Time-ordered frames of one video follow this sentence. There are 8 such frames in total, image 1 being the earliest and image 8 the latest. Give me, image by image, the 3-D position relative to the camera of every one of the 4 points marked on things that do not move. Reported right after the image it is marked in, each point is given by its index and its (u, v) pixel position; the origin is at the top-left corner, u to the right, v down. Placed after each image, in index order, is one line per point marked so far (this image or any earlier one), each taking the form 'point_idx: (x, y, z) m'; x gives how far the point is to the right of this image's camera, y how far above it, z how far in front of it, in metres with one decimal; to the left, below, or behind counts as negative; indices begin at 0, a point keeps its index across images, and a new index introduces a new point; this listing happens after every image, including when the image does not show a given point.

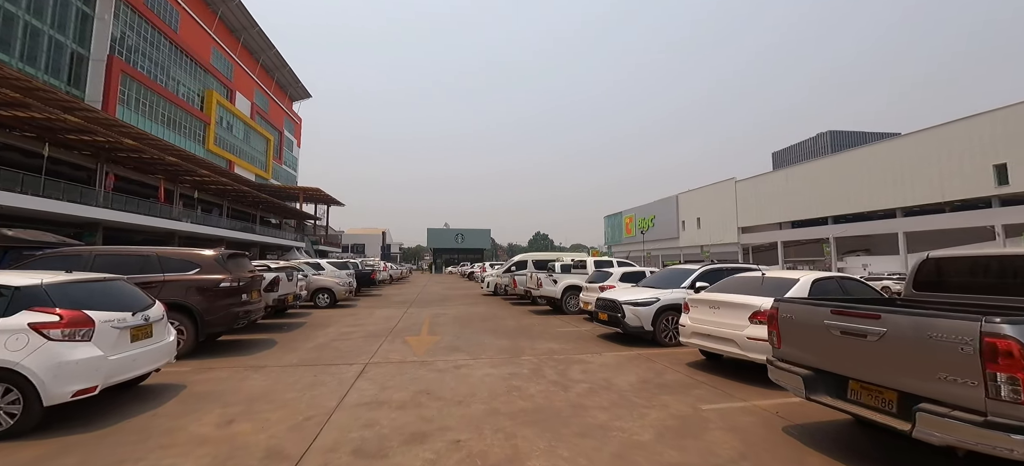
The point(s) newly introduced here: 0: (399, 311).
0: (-4.0, -2.7, +13.3) m
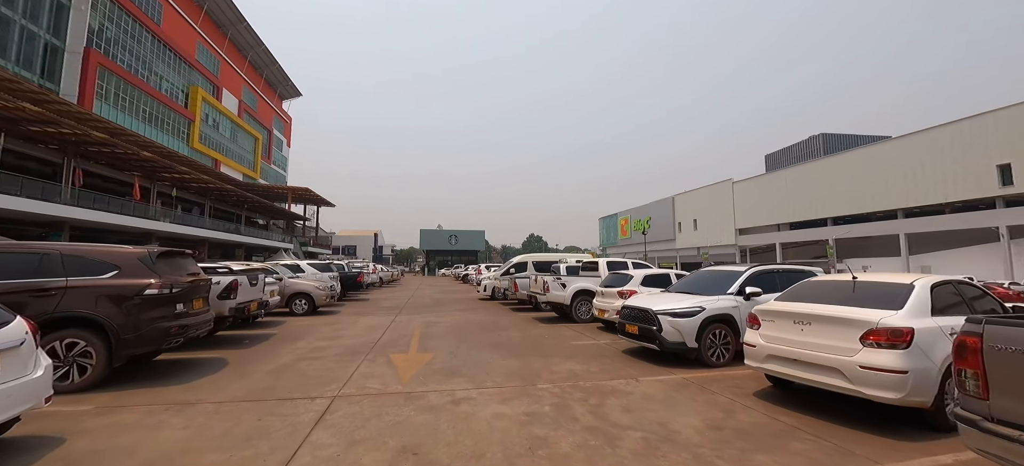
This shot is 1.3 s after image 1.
0: (-3.9, -2.6, +11.8) m
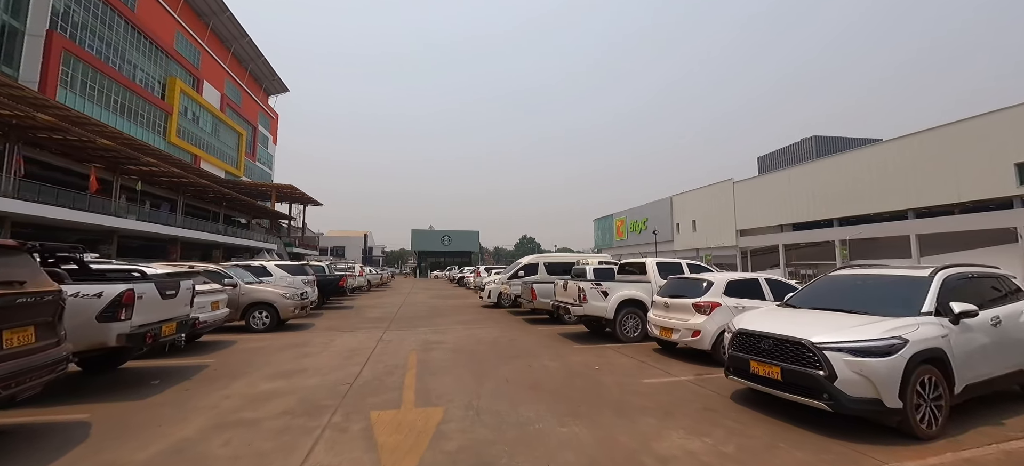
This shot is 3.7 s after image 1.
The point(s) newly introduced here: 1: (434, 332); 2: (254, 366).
0: (-3.4, -2.4, +9.1) m
1: (-1.9, -2.5, +9.4) m
2: (-4.4, -2.3, +6.5) m
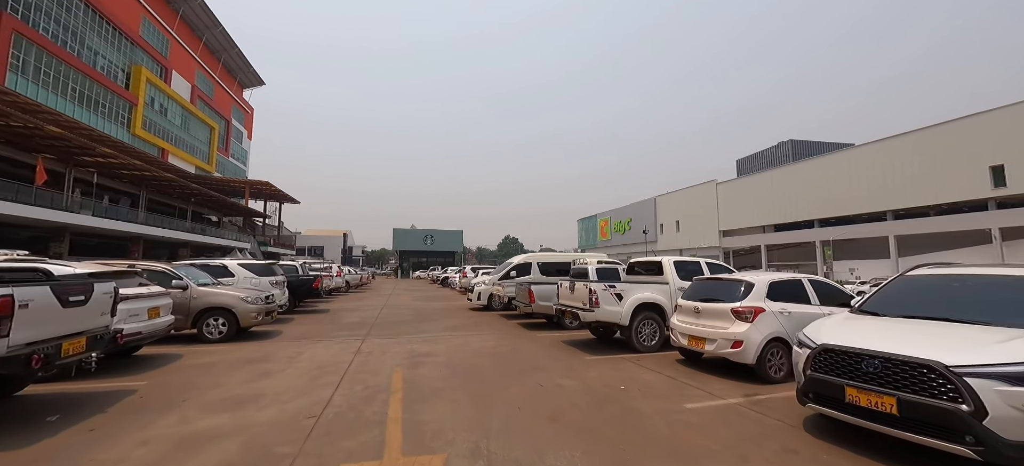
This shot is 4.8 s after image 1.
0: (-3.4, -2.3, +7.8) m
1: (-2.0, -2.3, +8.2) m
2: (-4.3, -2.1, +5.2) m
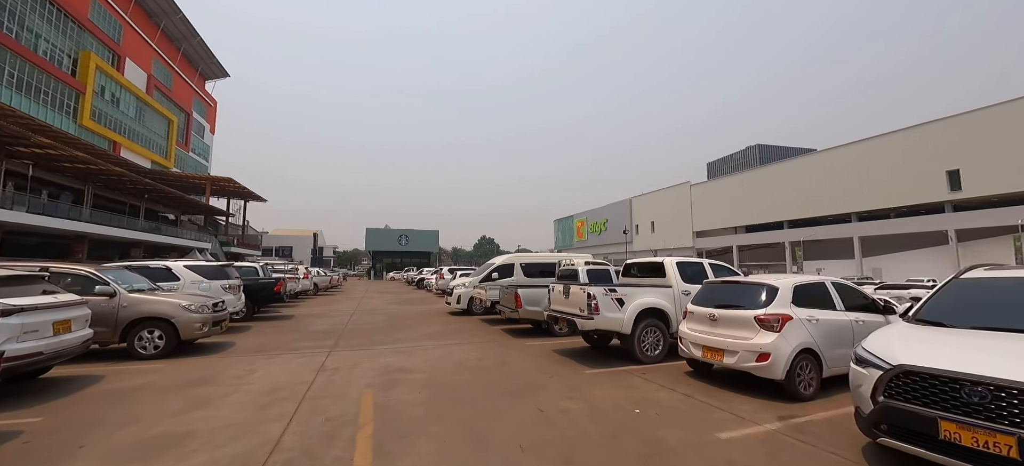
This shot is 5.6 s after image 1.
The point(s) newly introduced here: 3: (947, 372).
0: (-3.6, -2.3, +6.8) m
1: (-2.2, -2.3, +7.2) m
2: (-4.4, -2.1, +4.1) m
3: (+3.1, -1.0, +2.7) m
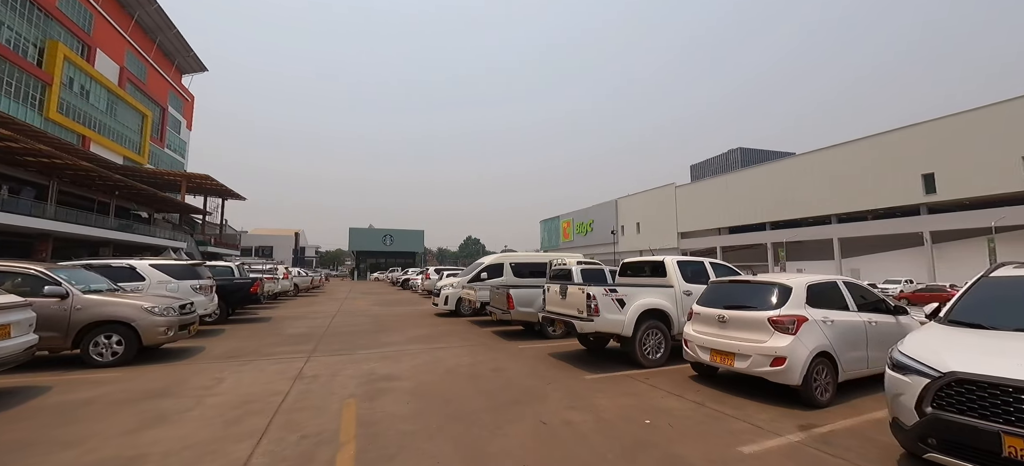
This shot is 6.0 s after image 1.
0: (-3.7, -2.2, +6.2) m
1: (-2.3, -2.2, +6.7) m
2: (-4.3, -2.0, +3.5) m
3: (+3.1, -0.9, +2.4) m
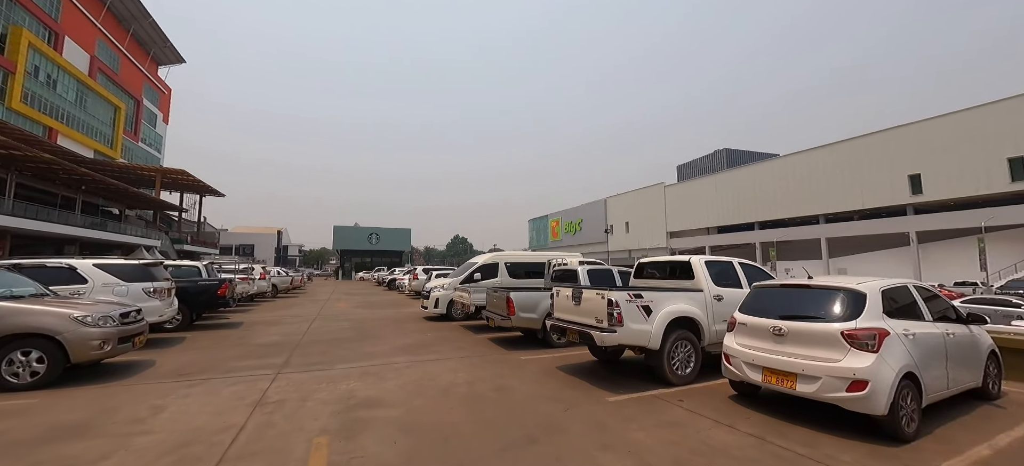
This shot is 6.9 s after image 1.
0: (-3.6, -2.1, +5.2) m
1: (-2.2, -2.1, +5.7) m
2: (-4.2, -1.9, +2.4) m
3: (+3.4, -0.9, +1.6) m
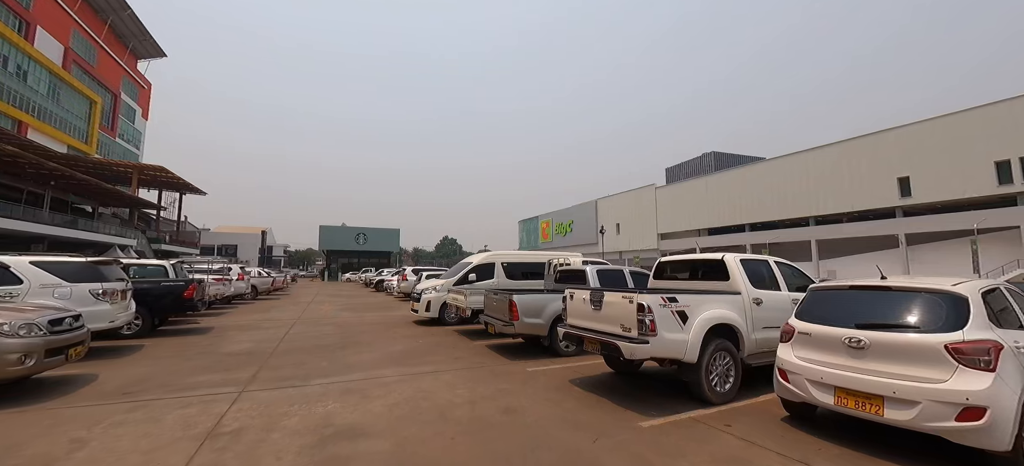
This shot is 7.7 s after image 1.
0: (-3.5, -2.0, +4.2) m
1: (-2.1, -2.0, +4.8) m
2: (-3.9, -1.8, +1.5) m
3: (+3.6, -0.8, +0.8) m
